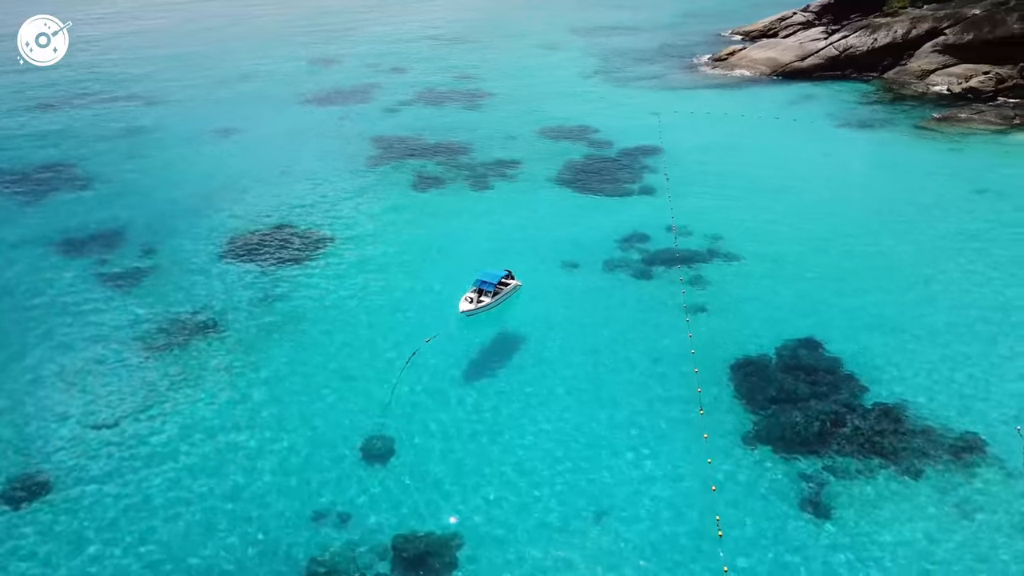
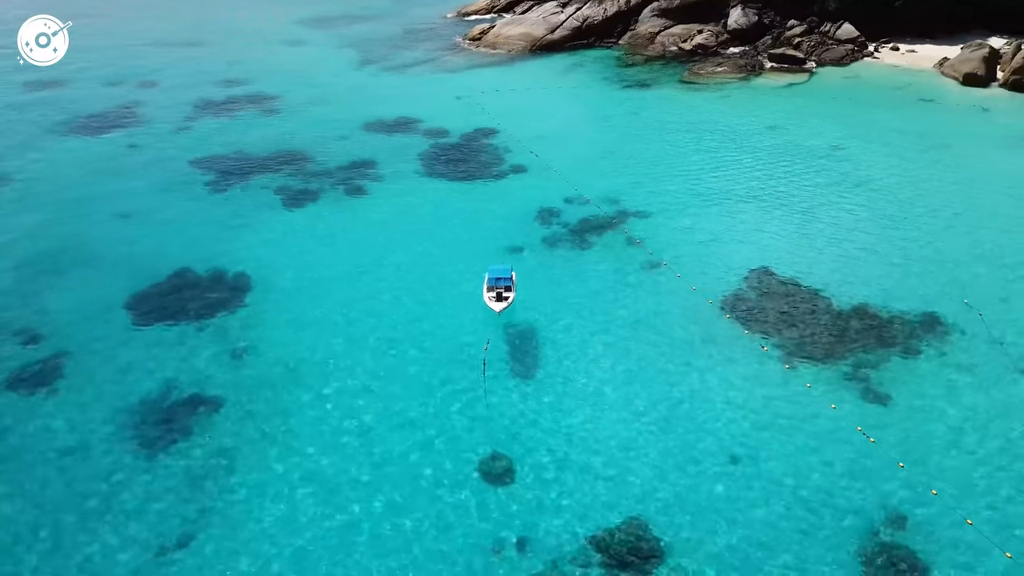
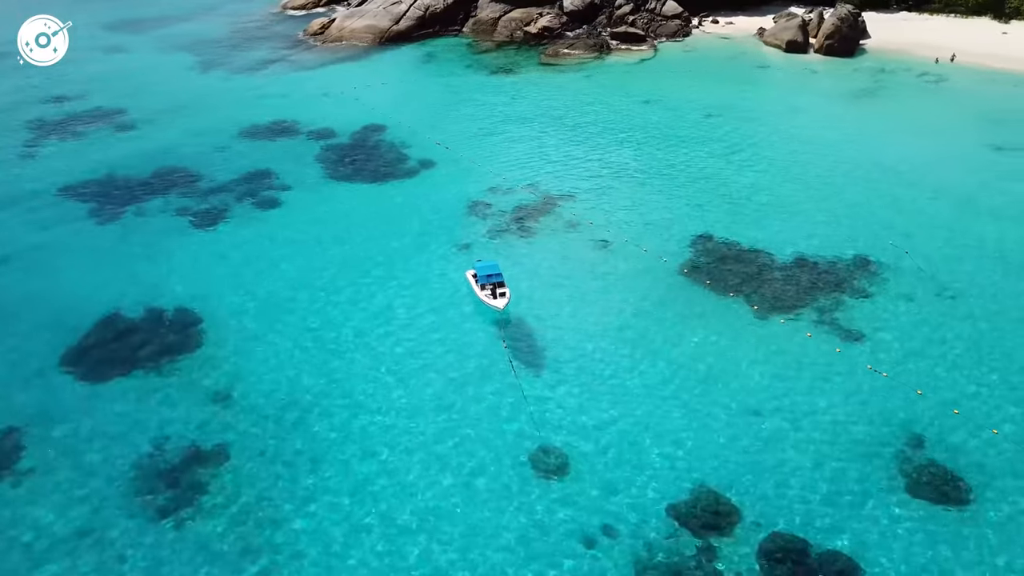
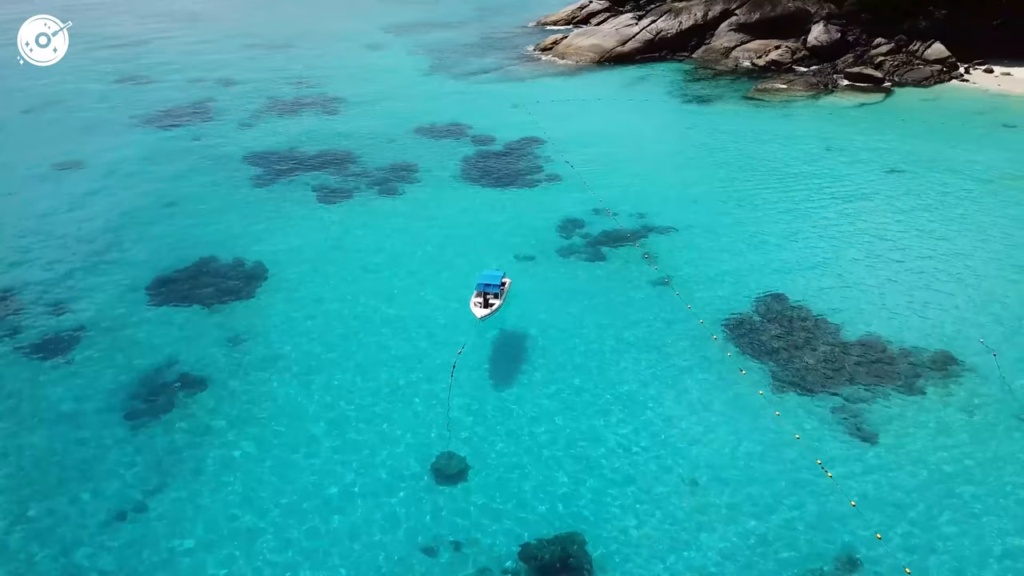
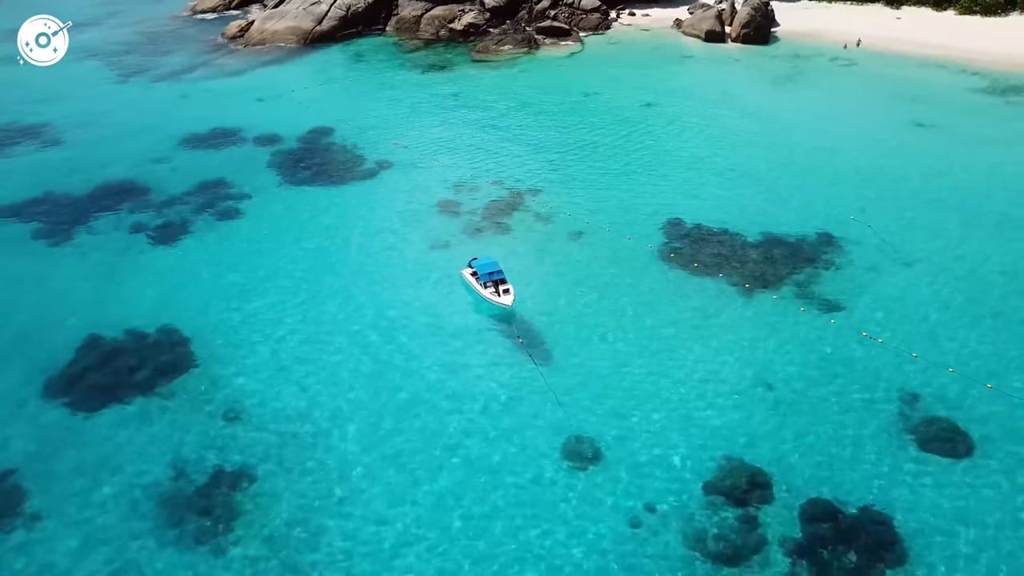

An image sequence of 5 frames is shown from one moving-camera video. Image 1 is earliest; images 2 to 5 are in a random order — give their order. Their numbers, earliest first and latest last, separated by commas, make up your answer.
4, 2, 3, 5
